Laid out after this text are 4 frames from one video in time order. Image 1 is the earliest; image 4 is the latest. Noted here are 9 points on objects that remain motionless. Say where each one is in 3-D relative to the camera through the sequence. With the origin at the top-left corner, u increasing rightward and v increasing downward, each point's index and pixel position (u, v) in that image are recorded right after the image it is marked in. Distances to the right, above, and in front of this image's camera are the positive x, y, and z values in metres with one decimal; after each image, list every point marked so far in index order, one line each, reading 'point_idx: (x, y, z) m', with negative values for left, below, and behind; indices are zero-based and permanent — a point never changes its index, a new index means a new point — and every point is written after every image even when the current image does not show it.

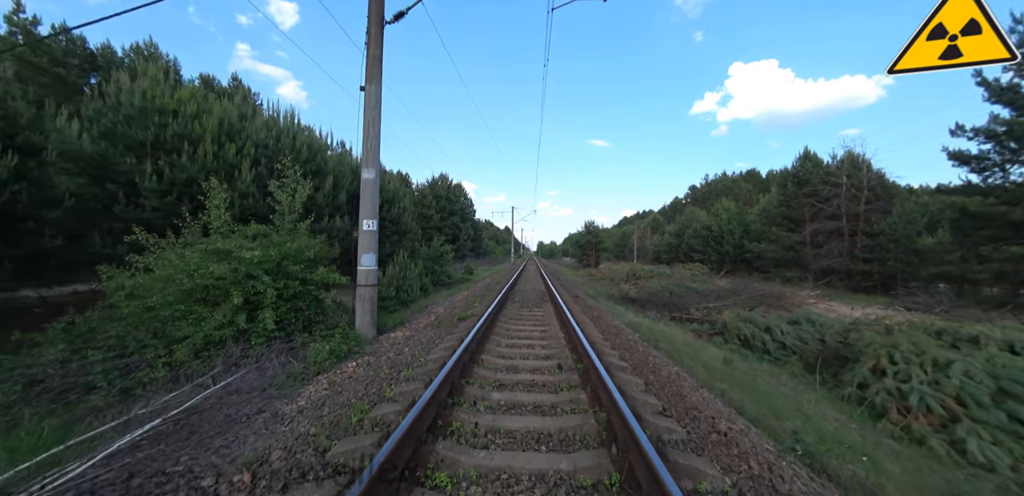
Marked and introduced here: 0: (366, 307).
0: (-3.3, -1.3, +8.0) m
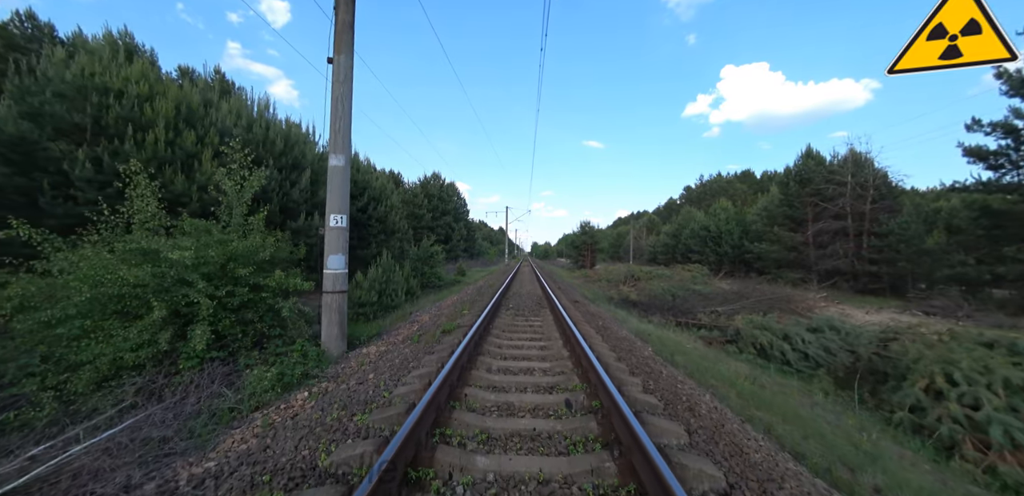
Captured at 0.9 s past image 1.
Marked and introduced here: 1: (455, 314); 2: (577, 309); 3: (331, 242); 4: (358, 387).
0: (-3.4, -1.3, +6.8) m
1: (-1.6, -1.8, +9.6) m
2: (+2.0, -1.9, +11.1) m
3: (-3.5, +0.1, +6.8) m
4: (-1.9, -1.7, +4.3) m
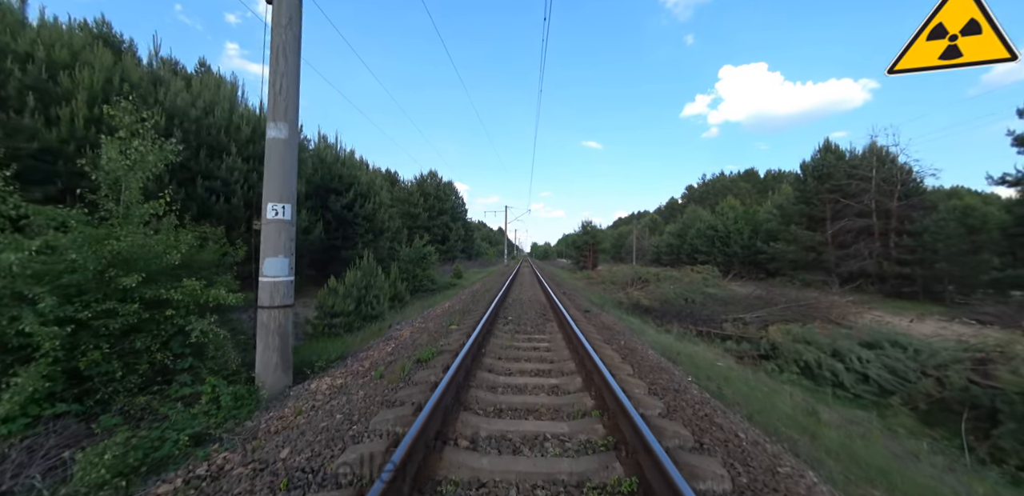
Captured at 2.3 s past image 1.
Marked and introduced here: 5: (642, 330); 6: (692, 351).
0: (-3.4, -1.3, +5.0) m
1: (-1.6, -1.8, +7.9) m
2: (+2.0, -1.9, +9.4) m
3: (-3.5, +0.1, +5.1) m
4: (-1.9, -1.7, +2.6) m
5: (+4.4, -2.7, +11.8) m
6: (+5.1, -2.9, +9.9) m
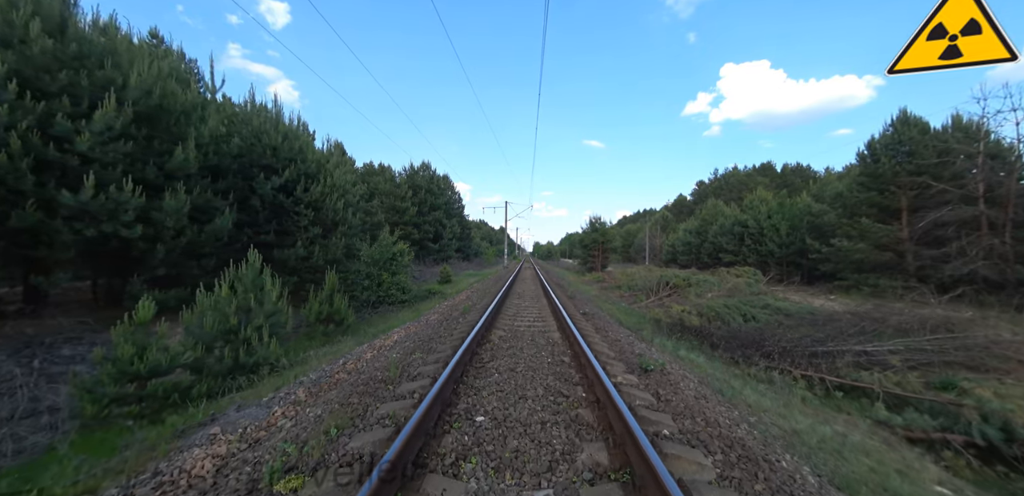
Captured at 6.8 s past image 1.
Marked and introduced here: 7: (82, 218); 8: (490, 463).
0: (-3.7, -1.3, -0.1) m
1: (-1.8, -1.7, +2.7) m
2: (+1.8, -1.8, +4.3) m
3: (-3.8, +0.2, 0.0) m
4: (-2.1, -1.6, -2.6) m
5: (+4.1, -2.6, +6.7) m
6: (+4.8, -2.8, +4.8) m
7: (-9.2, +0.7, +7.5) m
8: (-0.3, -2.1, +3.3) m
